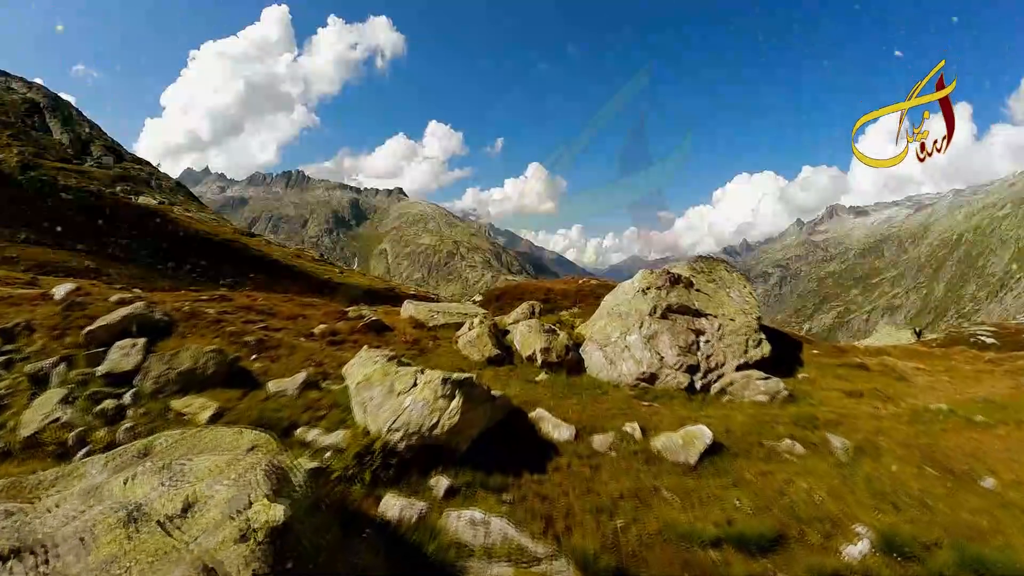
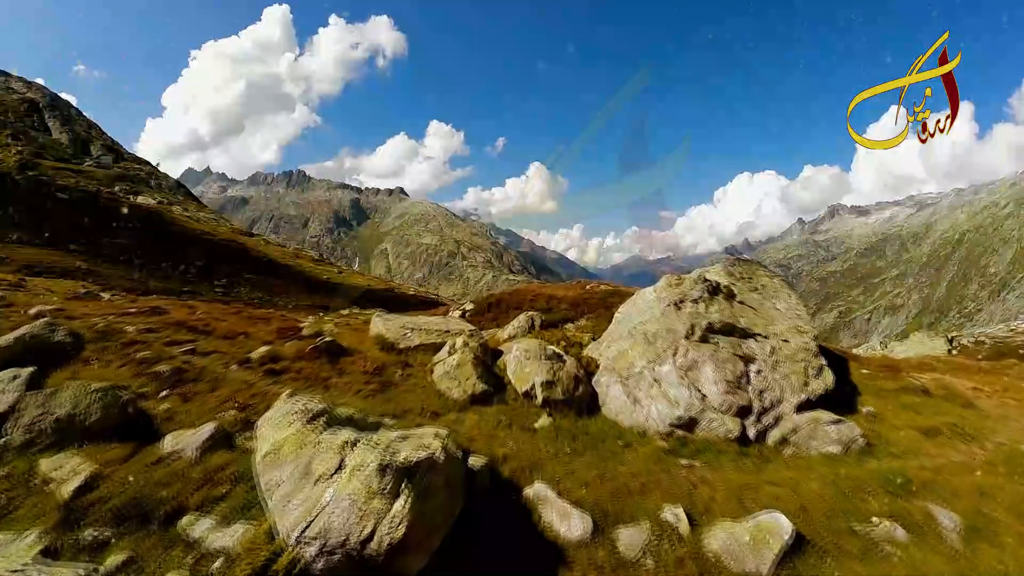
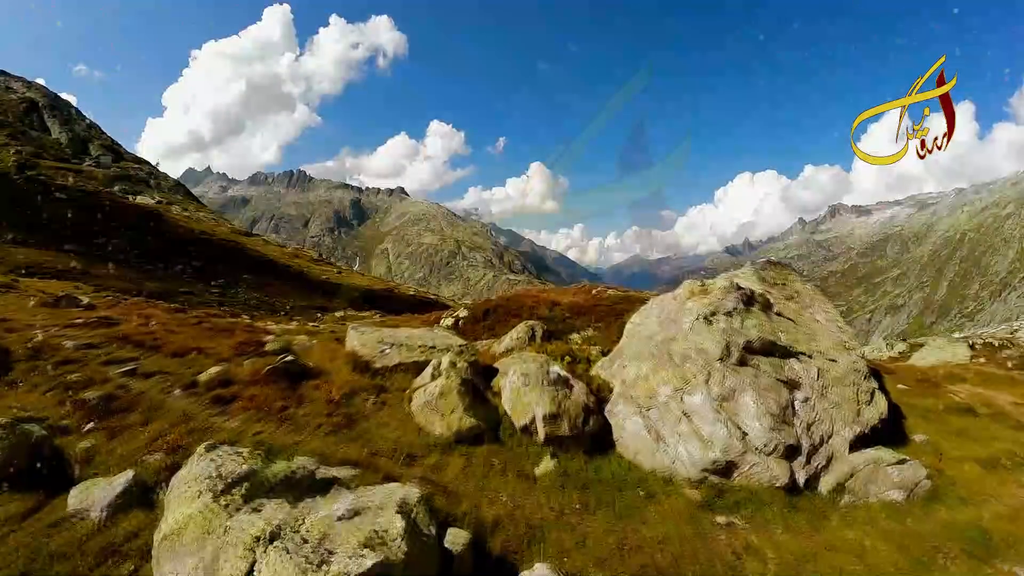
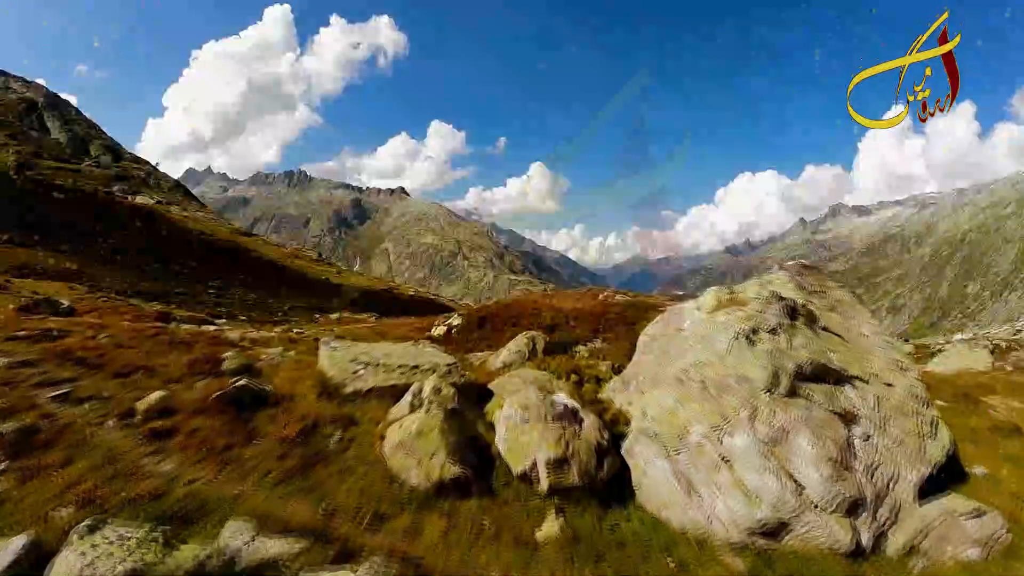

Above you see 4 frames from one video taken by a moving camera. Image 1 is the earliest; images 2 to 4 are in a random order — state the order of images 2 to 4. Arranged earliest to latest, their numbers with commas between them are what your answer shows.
2, 3, 4
